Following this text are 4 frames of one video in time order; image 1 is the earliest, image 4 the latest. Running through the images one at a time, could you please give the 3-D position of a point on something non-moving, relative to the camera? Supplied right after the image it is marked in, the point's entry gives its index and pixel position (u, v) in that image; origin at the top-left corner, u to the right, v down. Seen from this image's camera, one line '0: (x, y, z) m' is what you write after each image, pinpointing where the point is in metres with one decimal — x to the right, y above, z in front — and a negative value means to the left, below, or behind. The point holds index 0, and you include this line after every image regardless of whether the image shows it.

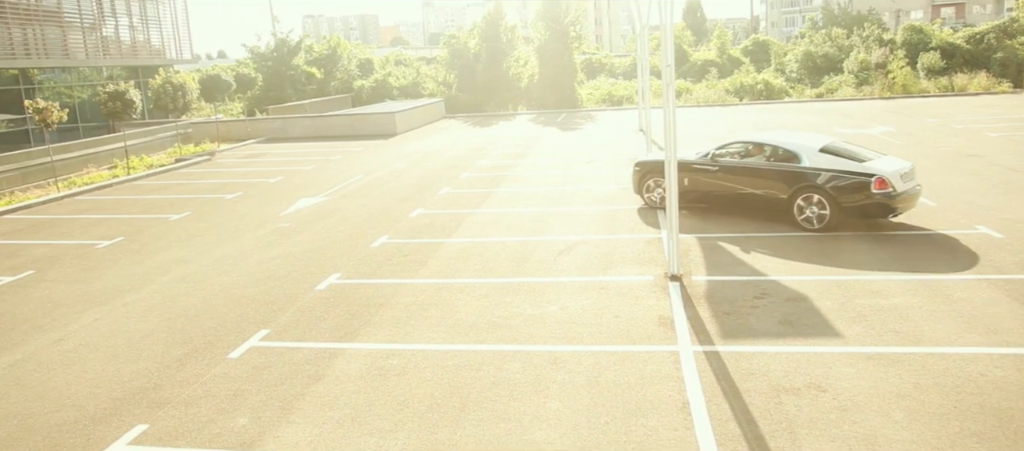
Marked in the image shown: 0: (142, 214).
0: (-7.3, +0.3, +13.0) m
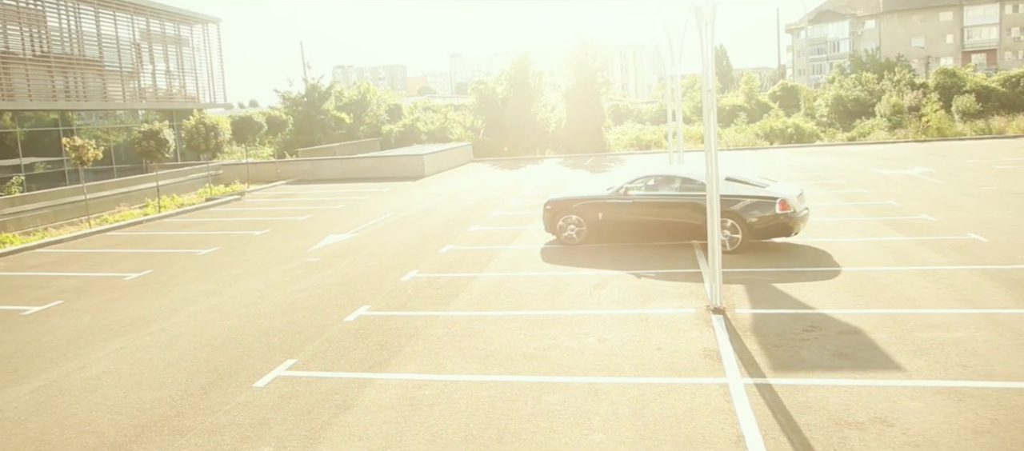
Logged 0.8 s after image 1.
0: (-6.7, -0.4, +12.9) m
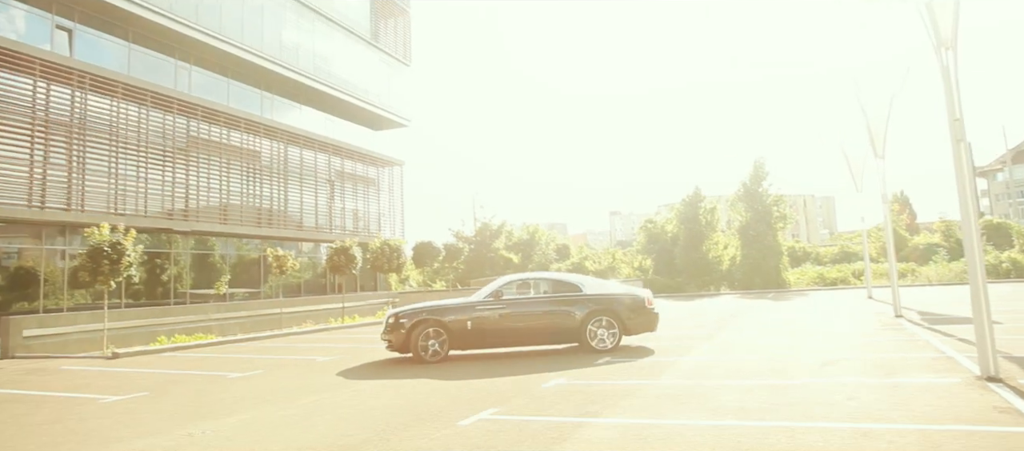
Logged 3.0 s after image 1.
0: (-3.1, -2.4, +13.2) m
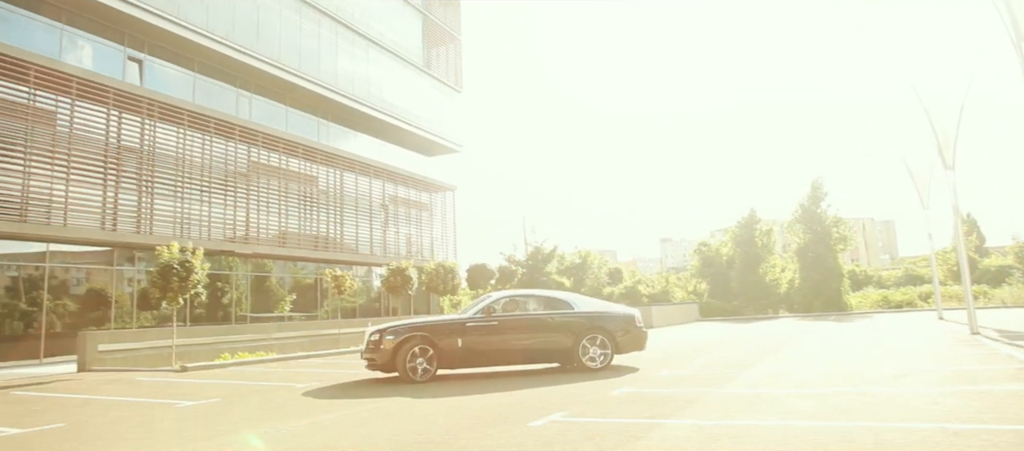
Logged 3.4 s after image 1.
0: (-2.0, -2.8, +13.3) m
